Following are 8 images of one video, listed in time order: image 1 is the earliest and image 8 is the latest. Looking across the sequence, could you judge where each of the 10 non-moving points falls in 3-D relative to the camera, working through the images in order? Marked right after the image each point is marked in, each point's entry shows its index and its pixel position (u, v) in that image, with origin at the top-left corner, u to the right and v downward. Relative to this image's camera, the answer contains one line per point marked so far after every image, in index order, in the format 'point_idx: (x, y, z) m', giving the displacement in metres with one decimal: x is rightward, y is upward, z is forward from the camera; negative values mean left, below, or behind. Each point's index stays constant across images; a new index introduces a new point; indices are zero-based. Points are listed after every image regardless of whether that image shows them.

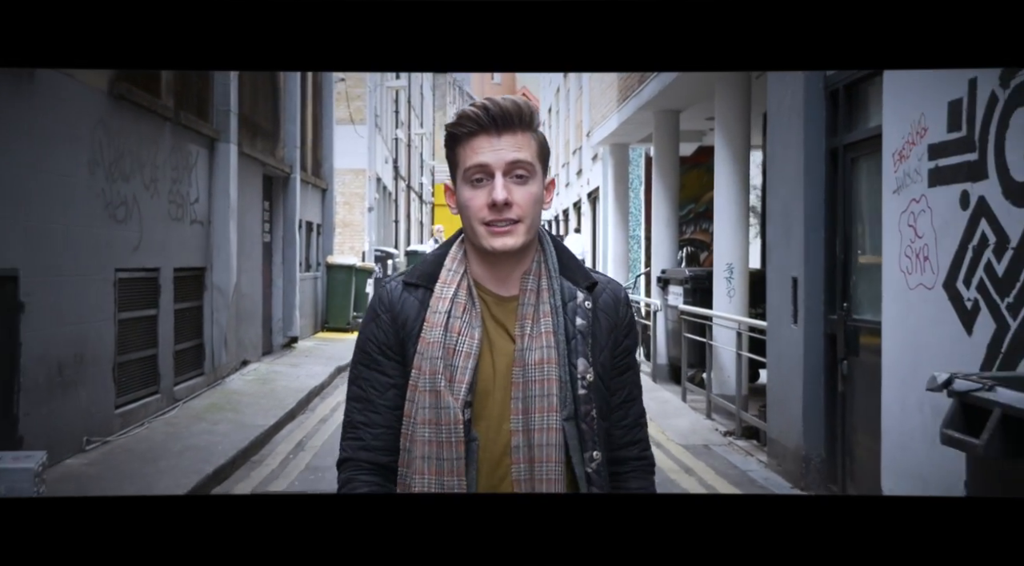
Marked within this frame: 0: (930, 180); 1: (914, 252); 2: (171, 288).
0: (+2.1, +0.5, +3.6) m
1: (+2.1, +0.2, +3.8) m
2: (-3.6, 0.0, +7.6) m
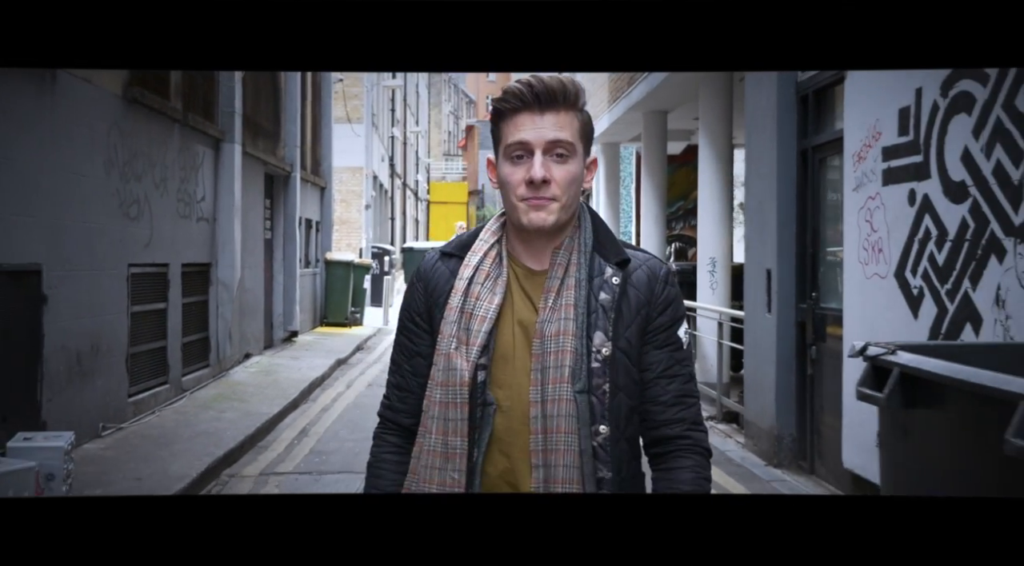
0: (+2.1, +0.6, +4.0) m
1: (+2.1, +0.2, +4.1) m
2: (-3.7, 0.0, +7.9) m
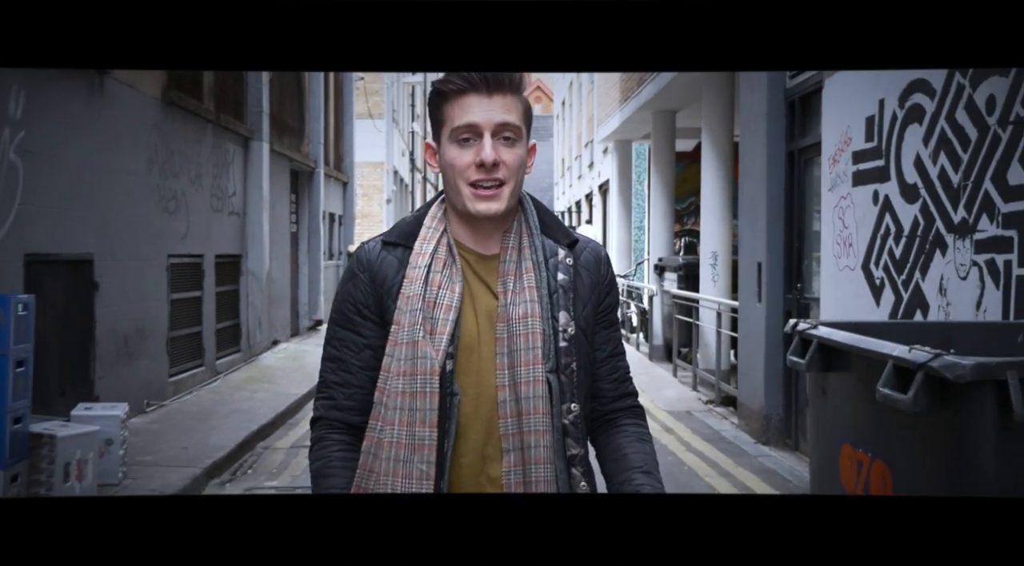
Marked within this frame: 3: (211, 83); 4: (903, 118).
0: (+2.1, +0.6, +4.4) m
1: (+2.1, +0.3, +4.6) m
2: (-3.6, +0.1, +8.5) m
3: (-3.4, +2.3, +8.2) m
4: (+2.1, +0.9, +3.9) m
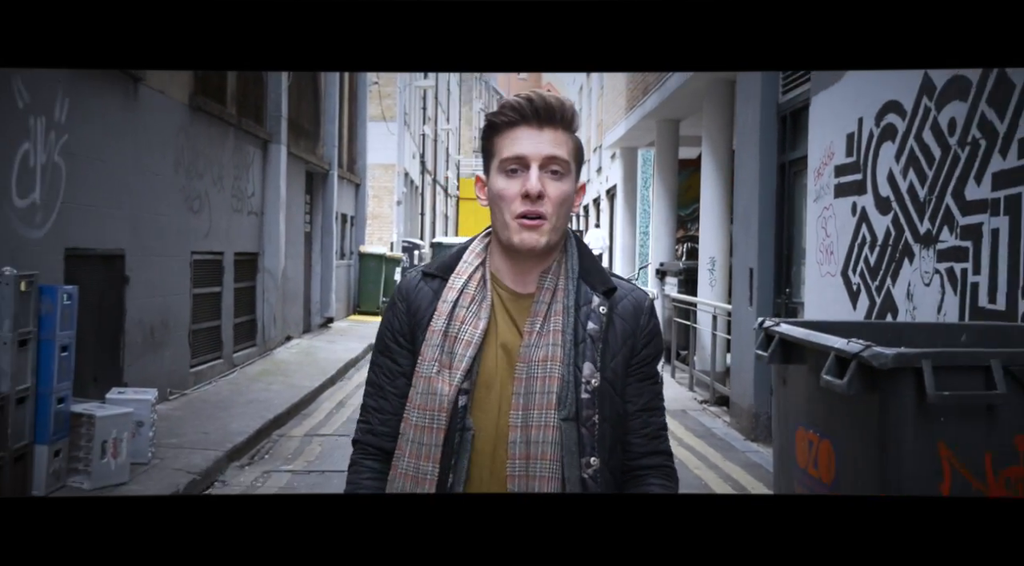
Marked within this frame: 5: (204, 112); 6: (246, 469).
0: (+2.1, +0.6, +4.7) m
1: (+2.1, +0.2, +4.9) m
2: (-3.5, +0.2, +8.9) m
3: (-3.3, +2.3, +8.6) m
4: (+2.2, +0.9, +4.2) m
5: (-3.4, +1.9, +7.8) m
6: (-2.1, -1.5, +5.7) m
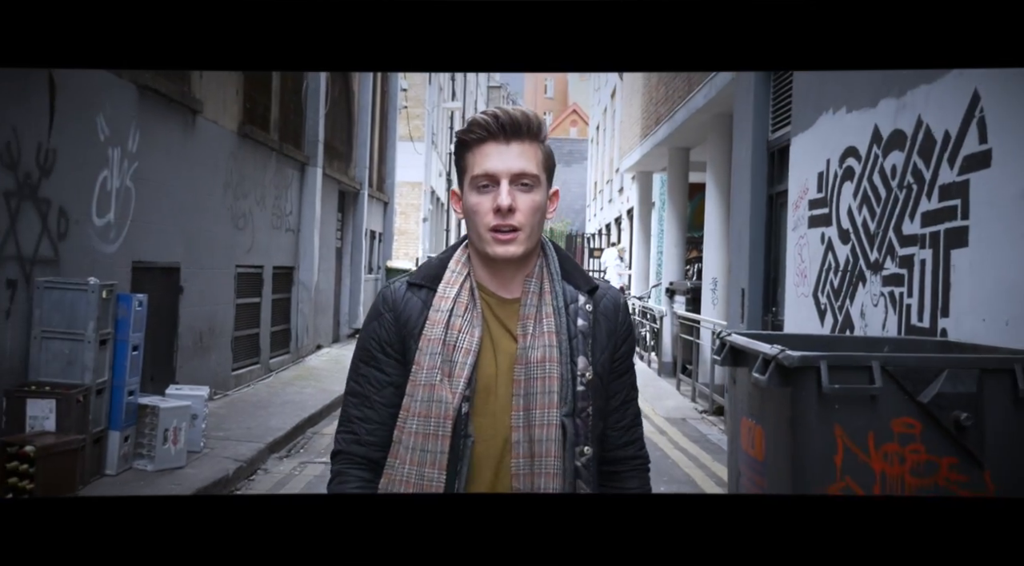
0: (+2.2, +0.5, +5.3) m
1: (+2.2, +0.1, +5.5) m
2: (-3.3, 0.0, +9.7) m
3: (-3.1, +2.2, +9.4) m
4: (+2.2, +0.7, +4.9) m
5: (-3.2, +1.7, +8.6) m
6: (-2.0, -1.6, +6.4) m
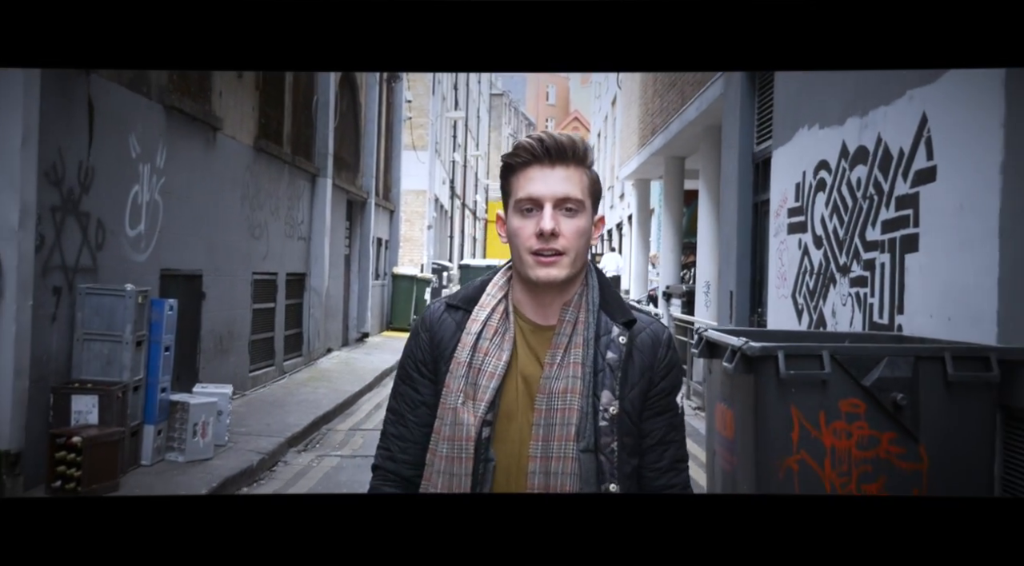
0: (+2.2, +0.4, +5.8) m
1: (+2.2, +0.1, +5.9) m
2: (-3.2, -0.1, +10.1) m
3: (-3.1, +2.1, +9.9) m
4: (+2.2, +0.7, +5.3) m
5: (-3.1, +1.7, +9.1) m
6: (-2.0, -1.6, +6.8) m
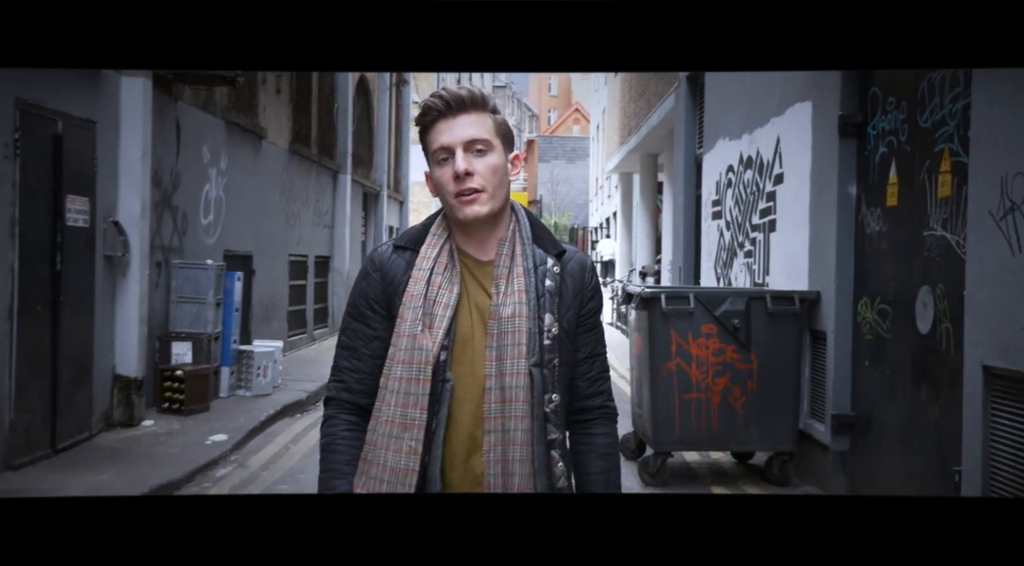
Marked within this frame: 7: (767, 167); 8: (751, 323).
0: (+2.1, +0.7, +7.5) m
1: (+2.1, +0.3, +7.6) m
2: (-3.3, +0.2, +11.9) m
3: (-3.2, +2.4, +11.6) m
4: (+2.1, +1.0, +7.0) m
5: (-3.2, +2.0, +10.8) m
6: (-2.1, -1.4, +8.6) m
7: (+2.1, +1.0, +6.0) m
8: (+1.6, -0.3, +4.8) m
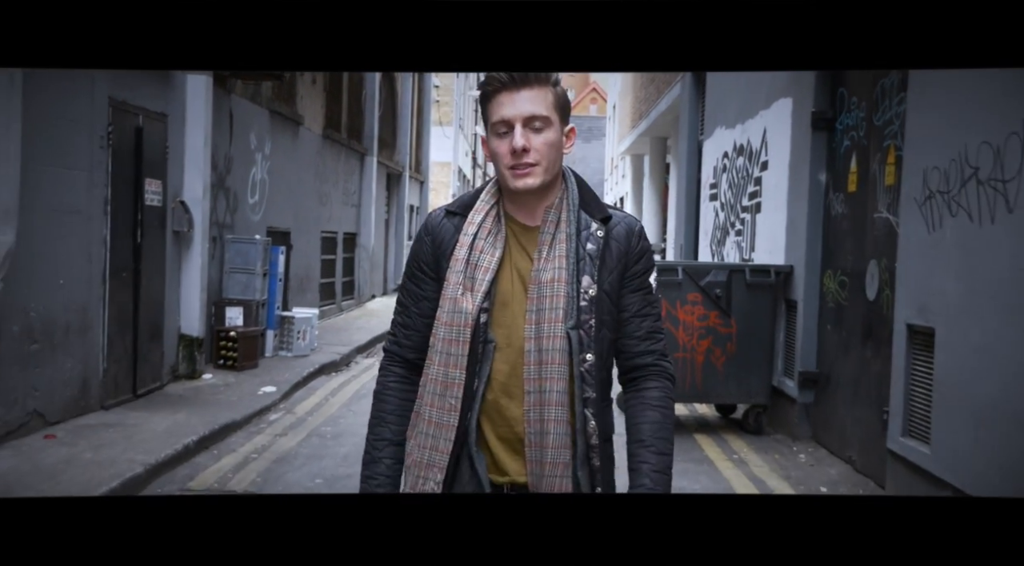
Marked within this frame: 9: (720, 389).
0: (+2.3, +1.0, +8.2) m
1: (+2.3, +0.6, +8.4) m
2: (-3.1, +0.7, +12.8) m
3: (-2.9, +2.9, +12.4) m
4: (+2.3, +1.2, +7.7) m
5: (-3.0, +2.4, +11.7) m
6: (-1.9, -1.0, +9.5) m
7: (+2.3, +1.2, +6.7) m
8: (+1.7, -0.1, +5.6) m
9: (+1.7, -0.8, +5.7) m
